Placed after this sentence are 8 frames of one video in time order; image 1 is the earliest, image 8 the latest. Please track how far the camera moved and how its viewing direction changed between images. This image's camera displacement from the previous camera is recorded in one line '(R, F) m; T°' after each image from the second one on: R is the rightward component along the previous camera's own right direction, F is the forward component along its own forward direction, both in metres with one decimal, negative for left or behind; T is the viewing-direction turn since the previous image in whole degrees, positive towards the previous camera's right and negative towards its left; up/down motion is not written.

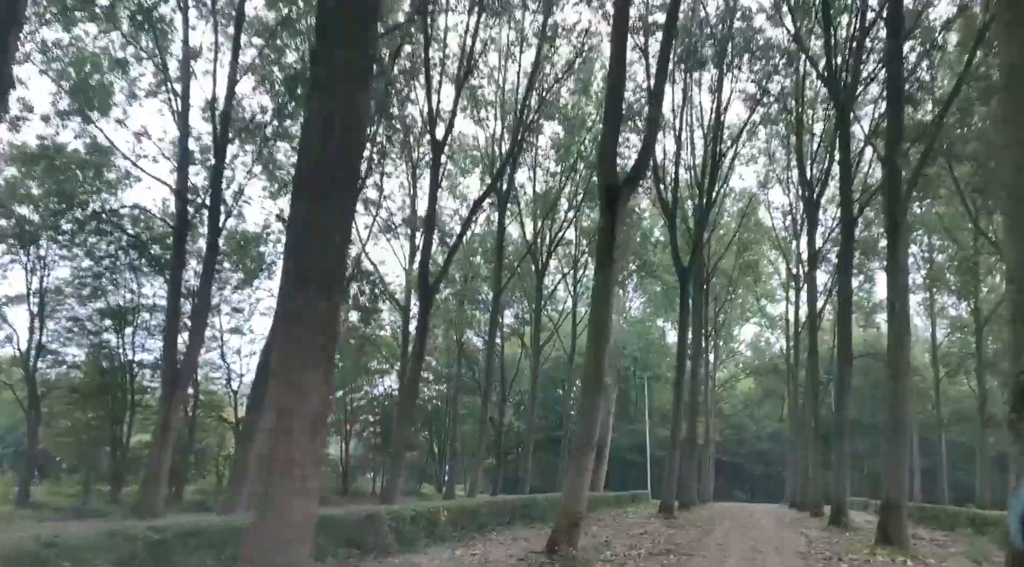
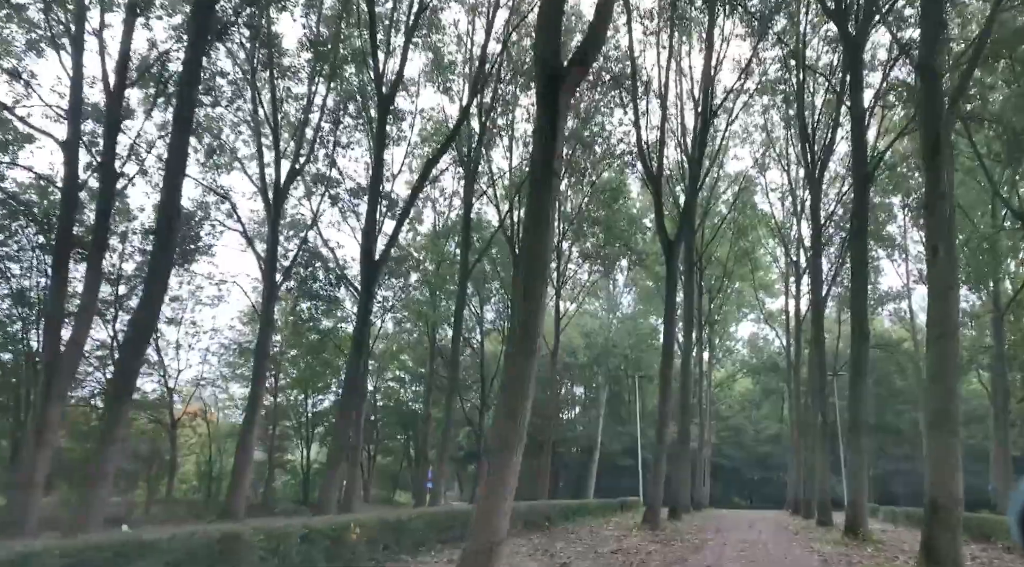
(+0.8, +2.9) m; 0°
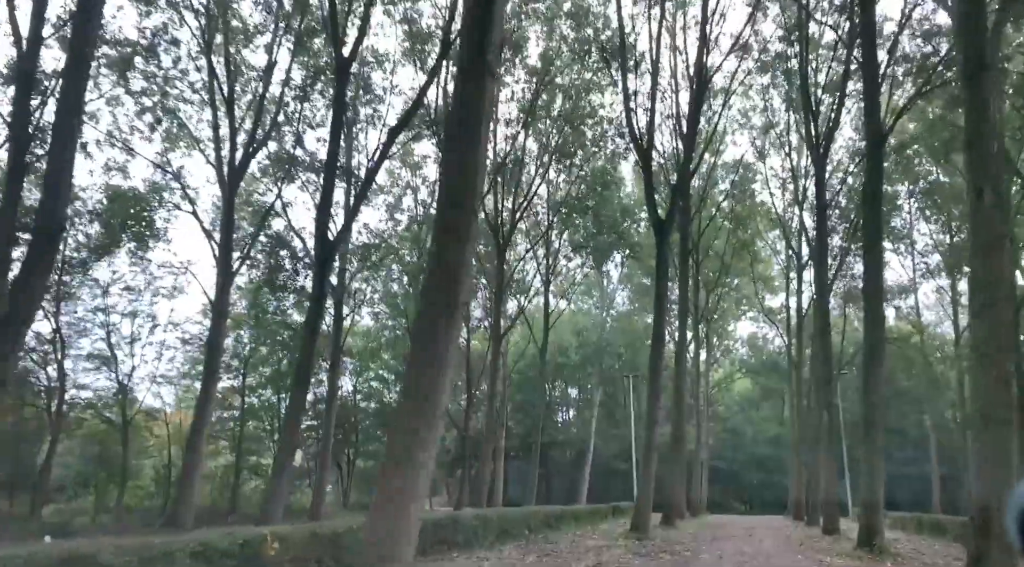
(+0.5, +1.8) m; 0°
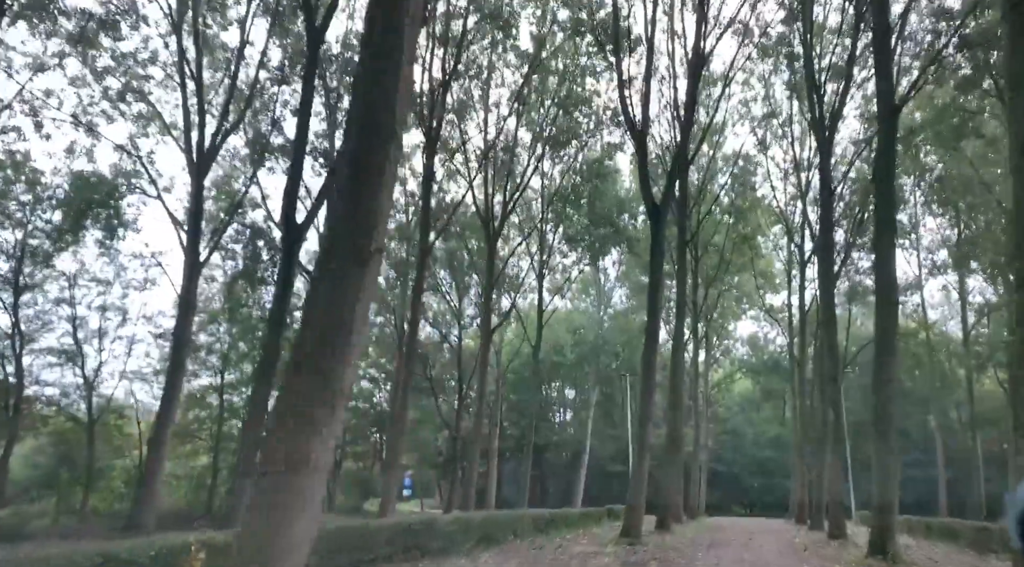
(+0.3, +1.2) m; 0°
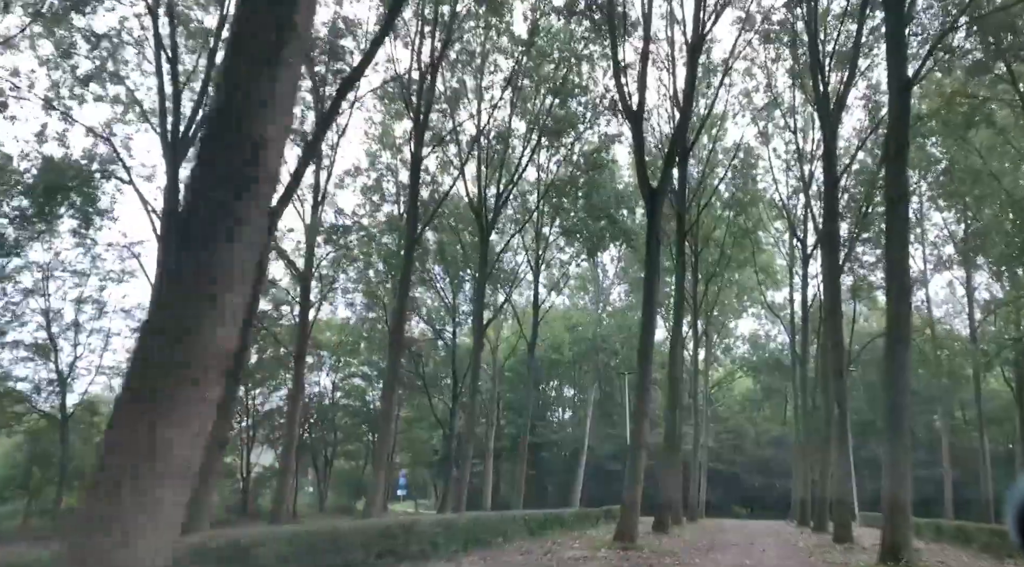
(+0.2, +0.8) m; 0°
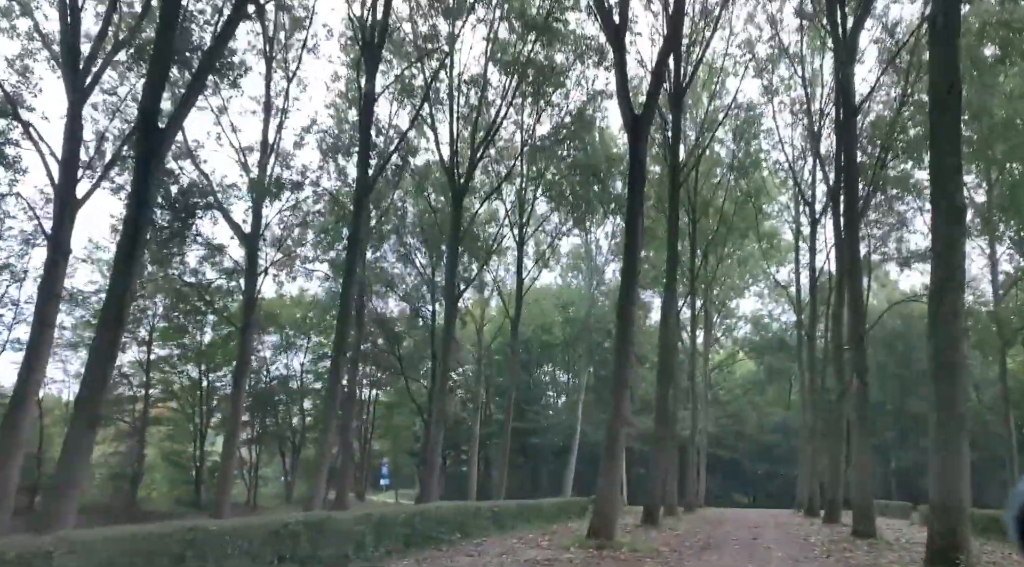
(+0.7, +2.6) m; 0°
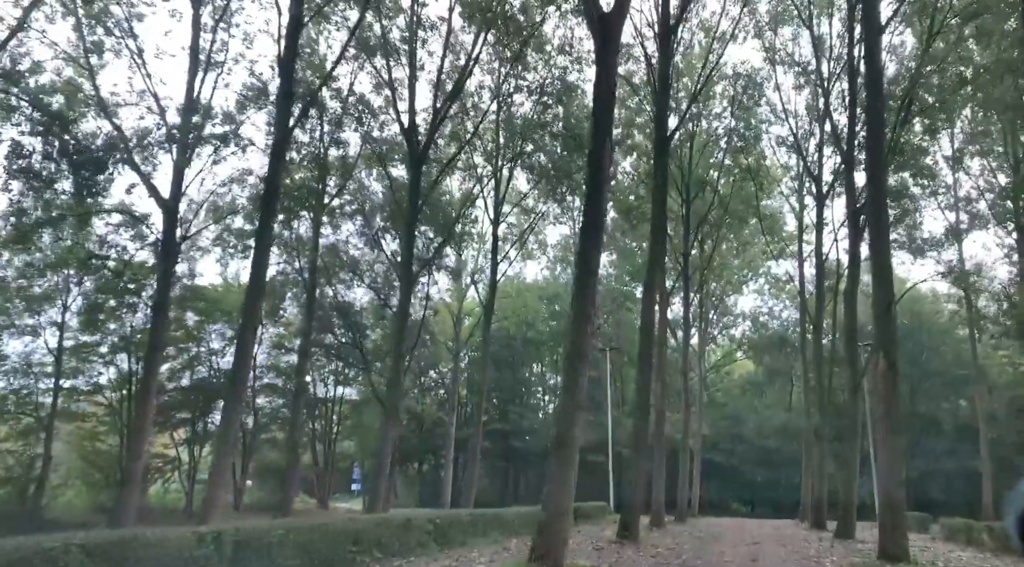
(+0.8, +2.9) m; 0°
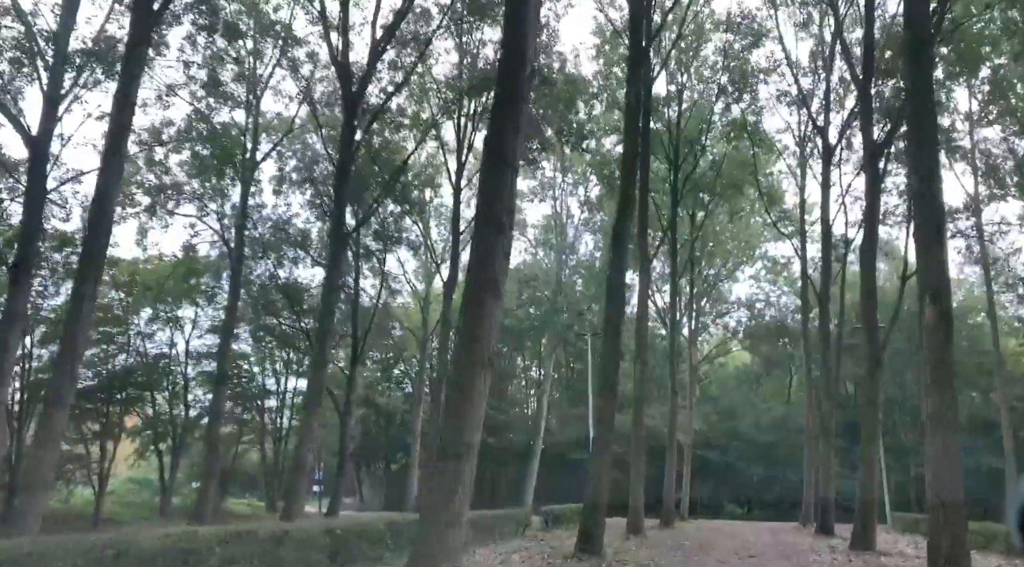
(+0.9, +3.2) m; 0°
